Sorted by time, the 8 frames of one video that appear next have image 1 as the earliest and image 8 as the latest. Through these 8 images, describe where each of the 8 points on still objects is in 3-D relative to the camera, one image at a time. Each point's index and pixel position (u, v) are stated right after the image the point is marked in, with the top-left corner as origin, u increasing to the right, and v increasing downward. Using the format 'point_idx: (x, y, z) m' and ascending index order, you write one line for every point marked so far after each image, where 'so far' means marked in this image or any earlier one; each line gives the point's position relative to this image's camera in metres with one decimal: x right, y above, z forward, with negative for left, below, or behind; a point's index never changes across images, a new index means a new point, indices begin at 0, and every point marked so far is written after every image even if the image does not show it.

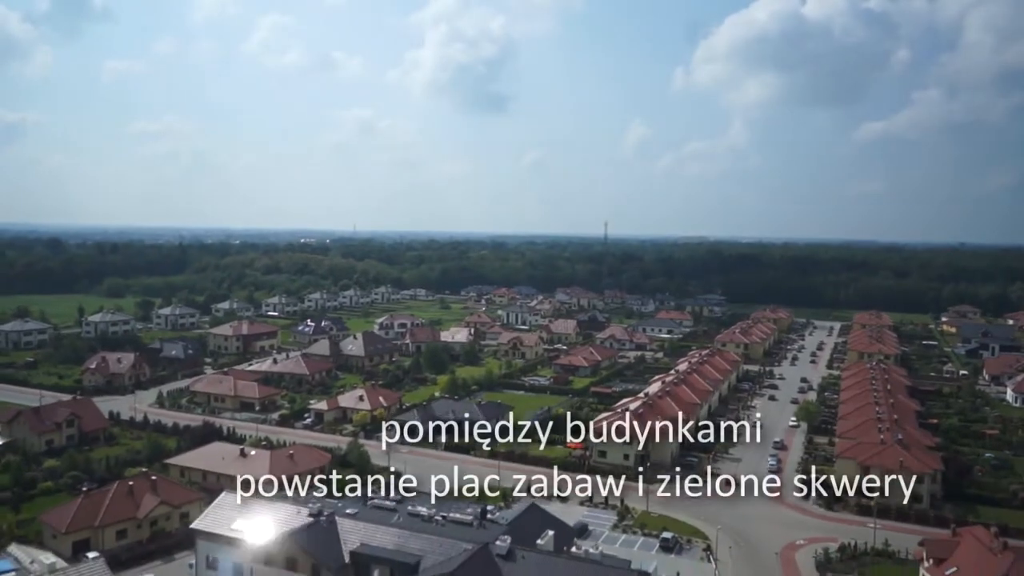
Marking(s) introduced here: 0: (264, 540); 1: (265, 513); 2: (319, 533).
0: (-5.9, -6.0, +17.6) m
1: (-6.2, -5.7, +18.7) m
2: (-4.5, -5.8, +17.5) m
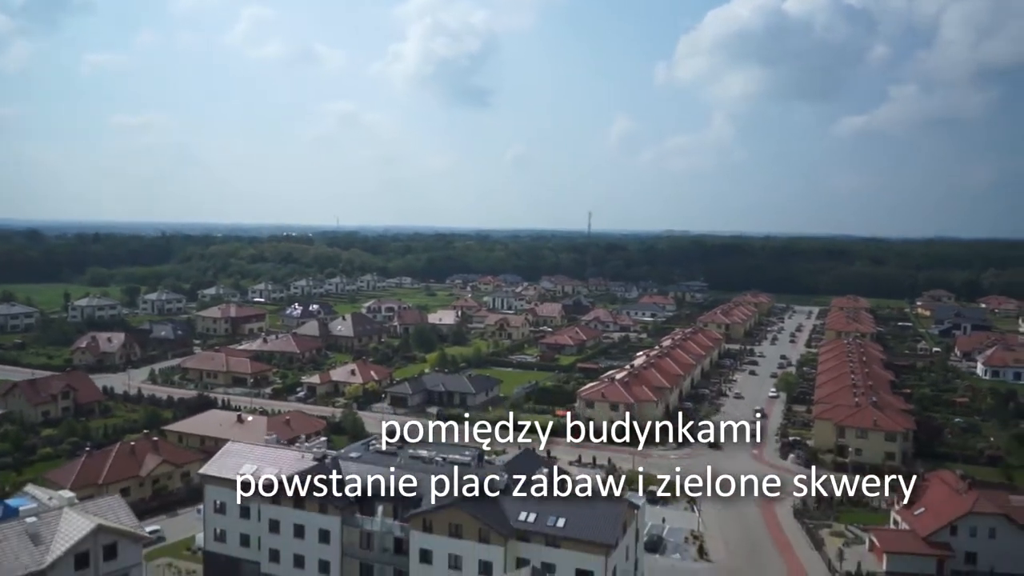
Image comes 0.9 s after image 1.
0: (-6.0, -4.8, +18.5) m
1: (-6.3, -4.5, +19.5) m
2: (-4.6, -4.6, +18.4) m
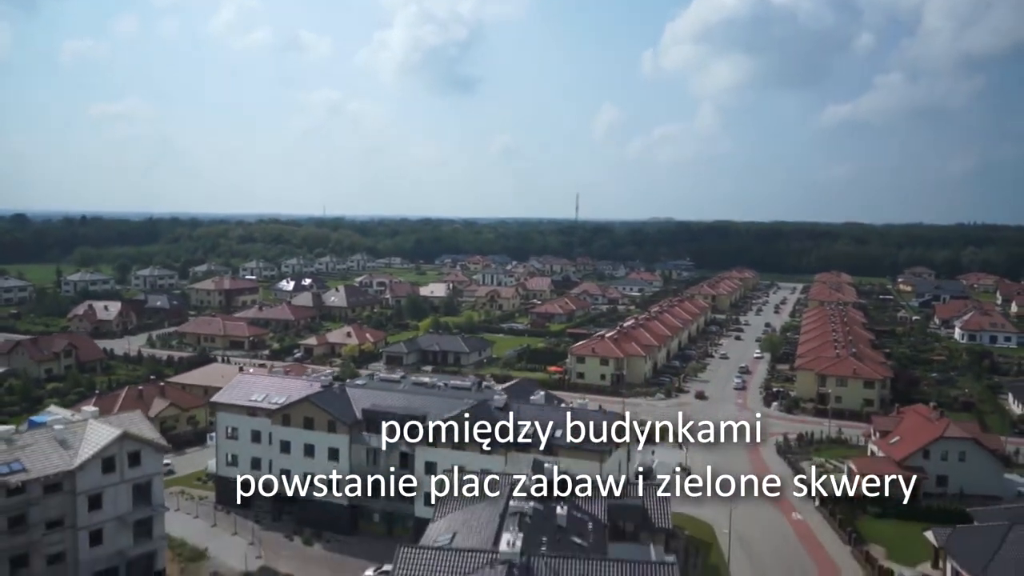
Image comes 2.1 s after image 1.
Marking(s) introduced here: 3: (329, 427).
0: (-6.0, -3.1, +19.4) m
1: (-6.4, -2.7, +20.5) m
2: (-4.6, -2.8, +19.3) m
3: (-4.6, -3.5, +18.8) m
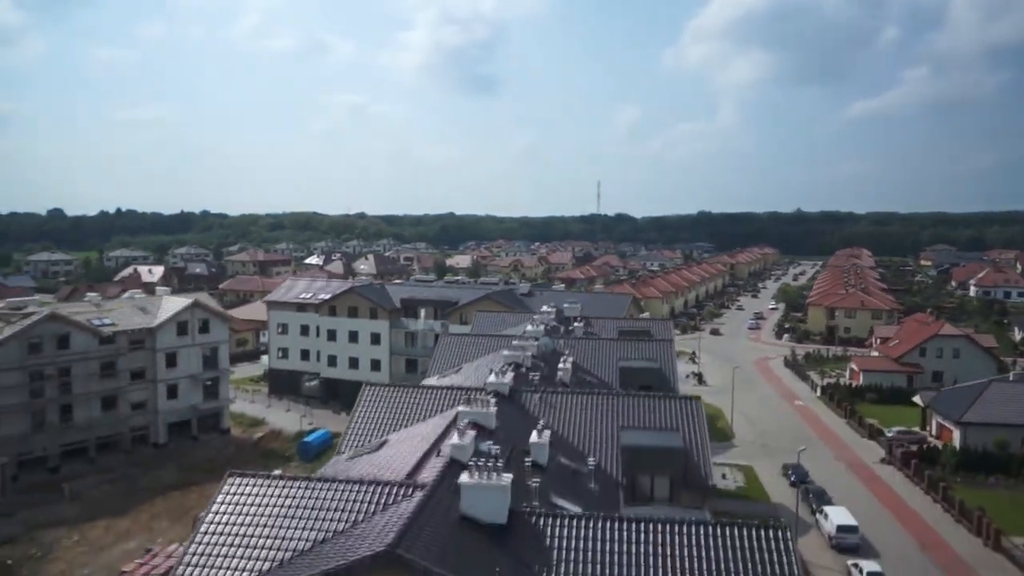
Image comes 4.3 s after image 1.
0: (-5.3, -0.3, +21.5) m
1: (-5.7, 0.0, +22.6) m
2: (-4.0, -0.1, +21.4) m
3: (-4.0, -0.7, +20.9) m
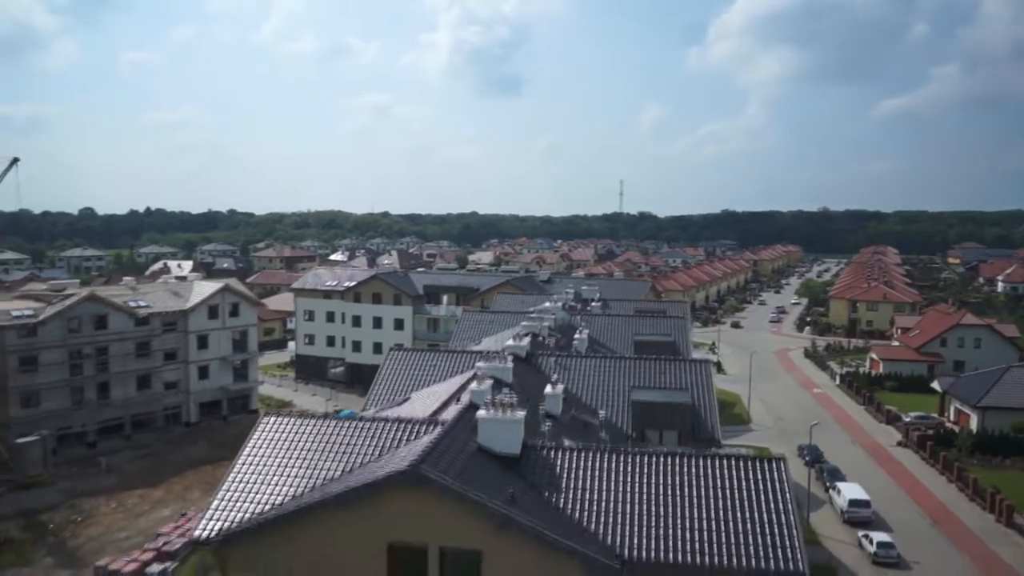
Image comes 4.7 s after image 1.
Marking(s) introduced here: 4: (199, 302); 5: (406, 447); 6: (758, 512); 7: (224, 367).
0: (-4.7, +0.1, +22.1) m
1: (-5.0, +0.4, +23.2) m
2: (-3.4, +0.3, +21.9) m
3: (-3.4, -0.4, +21.4) m
4: (-7.6, -0.3, +18.2) m
5: (-0.8, -1.2, +5.4) m
6: (+1.8, -1.5, +5.7) m
7: (-7.3, -2.0, +18.8) m
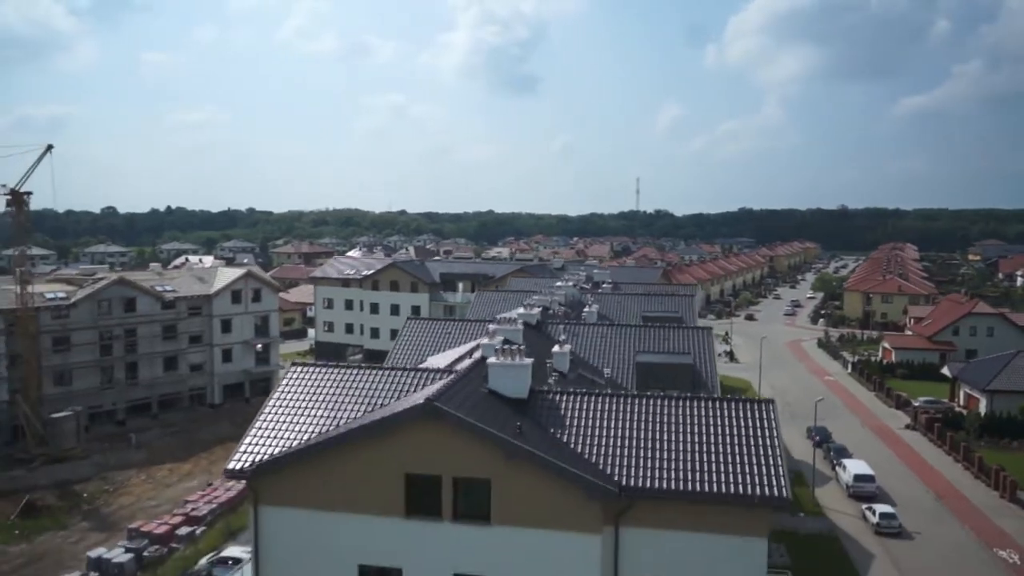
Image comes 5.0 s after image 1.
0: (-4.3, +0.4, +22.6) m
1: (-4.6, +0.8, +23.7) m
2: (-2.9, +0.6, +22.4) m
3: (-2.9, 0.0, +21.9) m
4: (-7.3, 0.0, +18.8) m
5: (-0.7, -0.8, +5.9) m
6: (+1.9, -1.2, +6.1) m
7: (-6.9, -1.6, +19.4) m
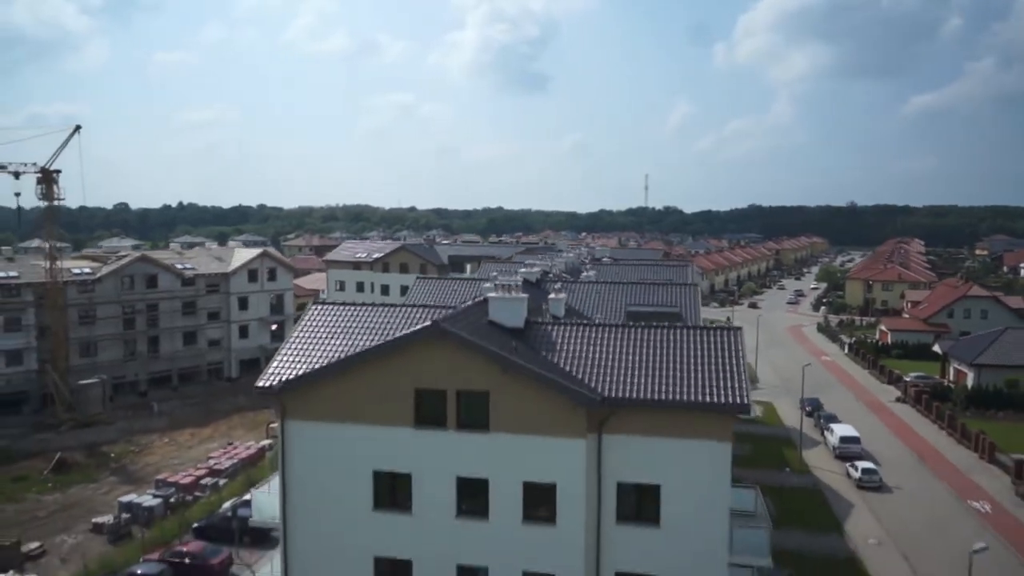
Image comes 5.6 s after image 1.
0: (-4.1, +1.0, +23.4) m
1: (-4.4, +1.3, +24.5) m
2: (-2.8, +1.2, +23.2) m
3: (-2.8, +0.5, +22.6) m
4: (-7.2, +0.6, +19.6) m
5: (-0.7, -0.3, +6.6) m
6: (+1.9, -0.7, +6.8) m
7: (-6.8, -1.1, +20.2) m
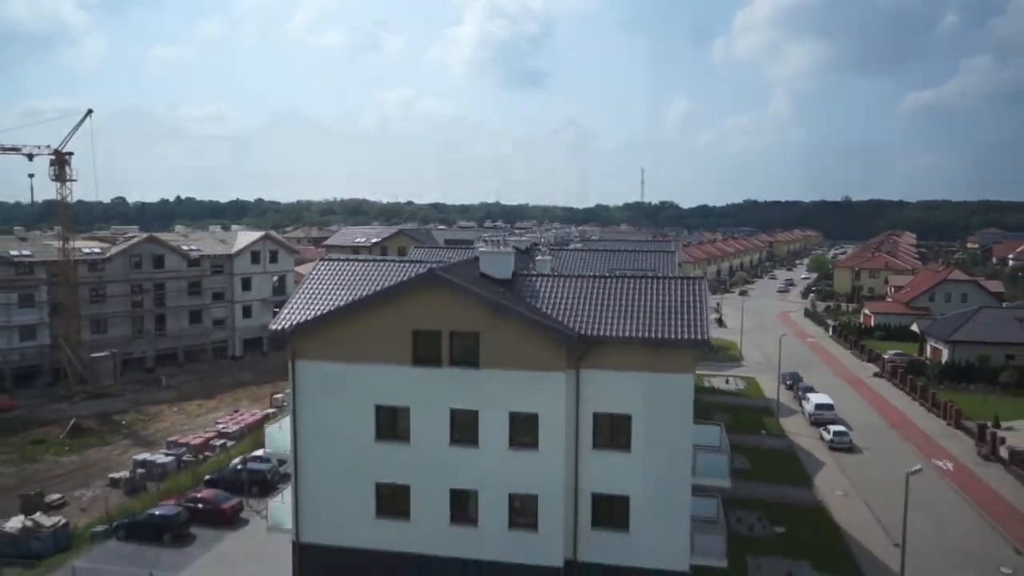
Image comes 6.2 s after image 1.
0: (-4.3, +1.5, +24.1) m
1: (-4.6, +1.9, +25.2) m
2: (-2.9, +1.7, +23.9) m
3: (-3.0, +1.1, +23.3) m
4: (-7.3, +1.1, +20.3) m
5: (-0.8, +0.1, +7.3) m
6: (+1.8, -0.2, +7.5) m
7: (-6.9, -0.6, +20.9) m
